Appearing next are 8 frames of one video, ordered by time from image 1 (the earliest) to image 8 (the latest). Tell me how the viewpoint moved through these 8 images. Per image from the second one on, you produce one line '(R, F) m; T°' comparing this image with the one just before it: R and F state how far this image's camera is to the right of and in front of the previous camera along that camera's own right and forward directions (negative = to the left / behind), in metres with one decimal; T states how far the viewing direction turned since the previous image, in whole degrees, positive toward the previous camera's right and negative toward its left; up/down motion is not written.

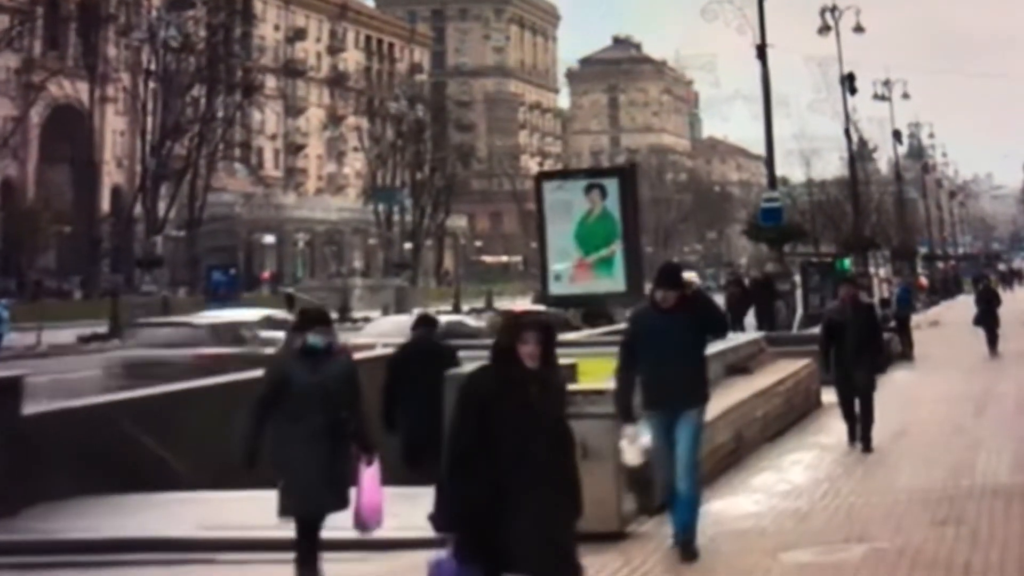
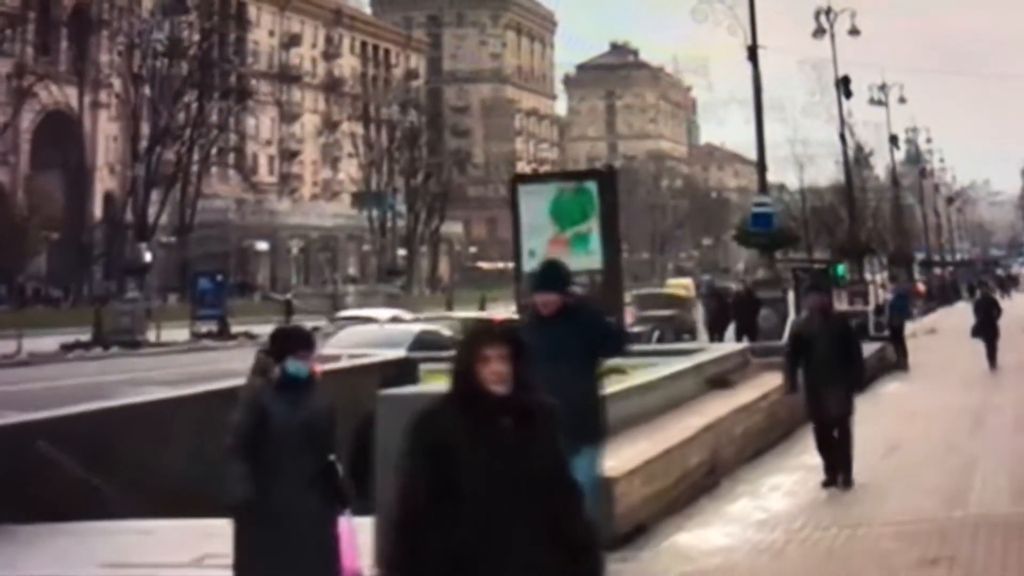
(+0.3, +0.7) m; 0°
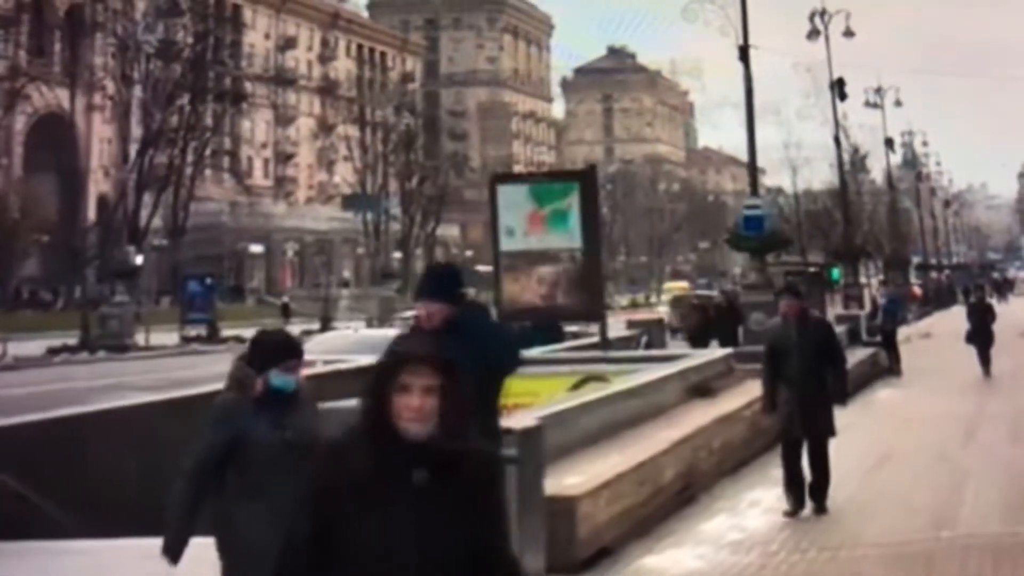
(+0.2, +0.4) m; 0°
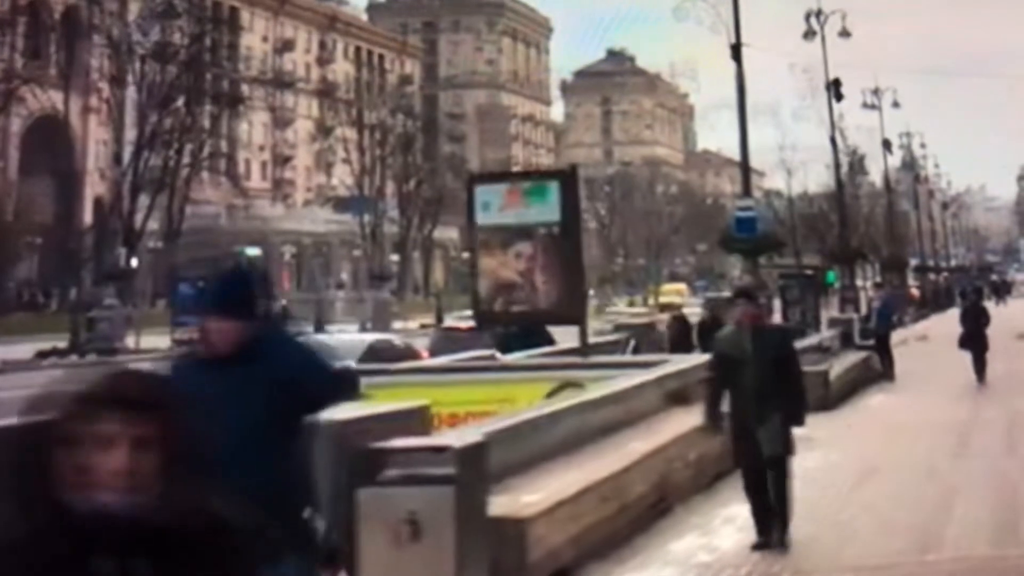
(+0.2, +0.3) m; 0°
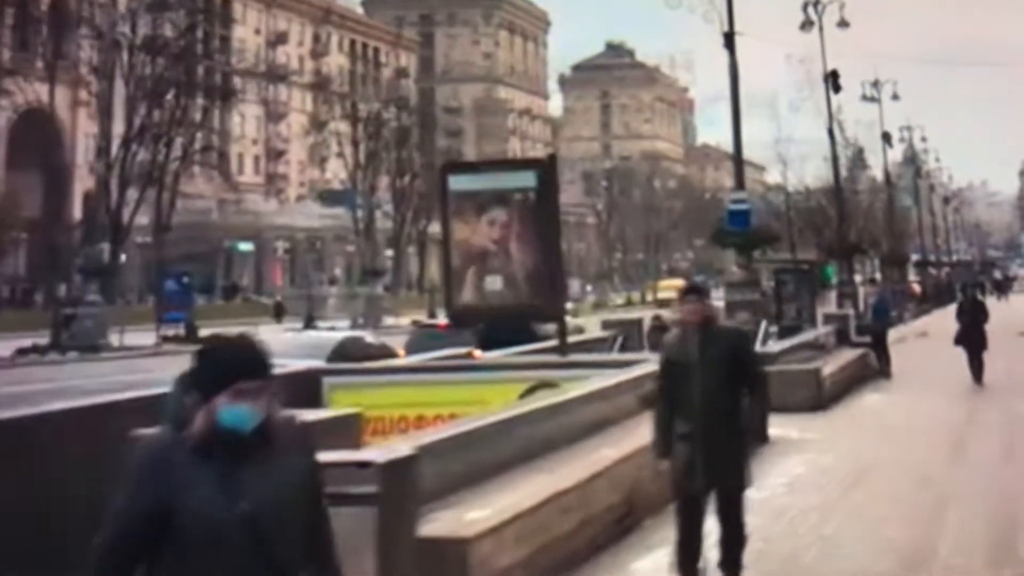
(+0.3, +0.9) m; 0°
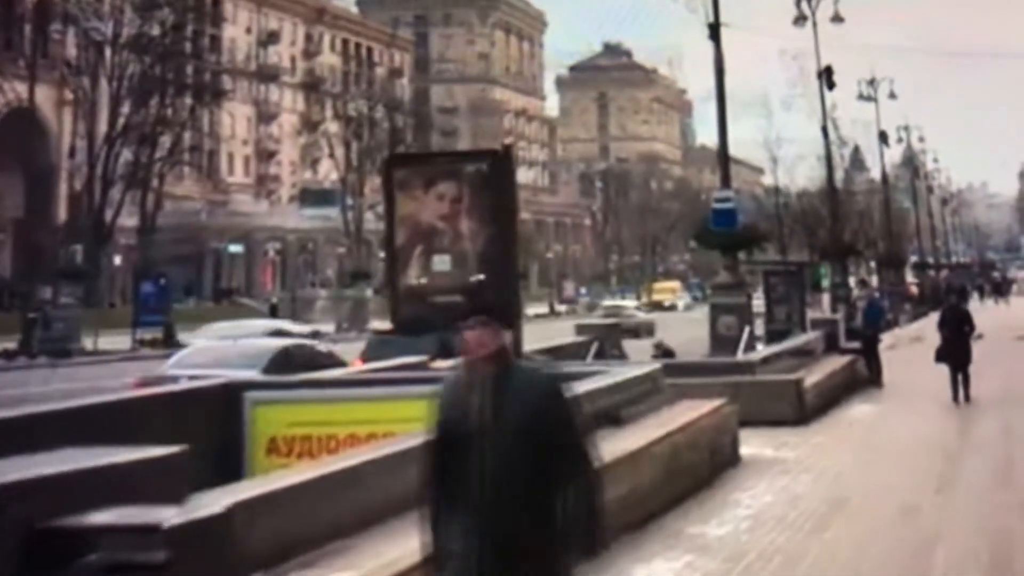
(+0.4, +1.1) m; 0°
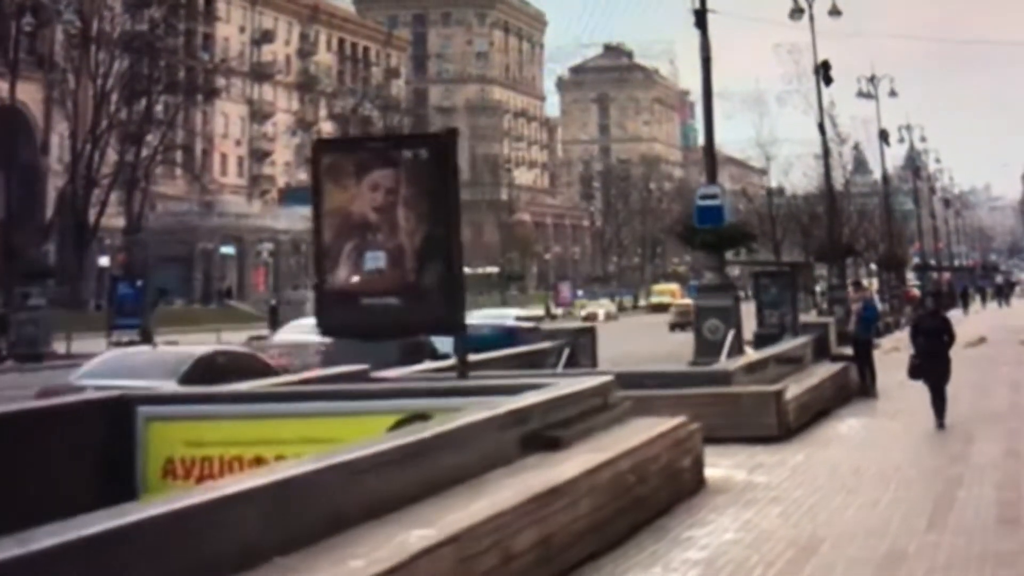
(+0.5, +1.3) m; 0°
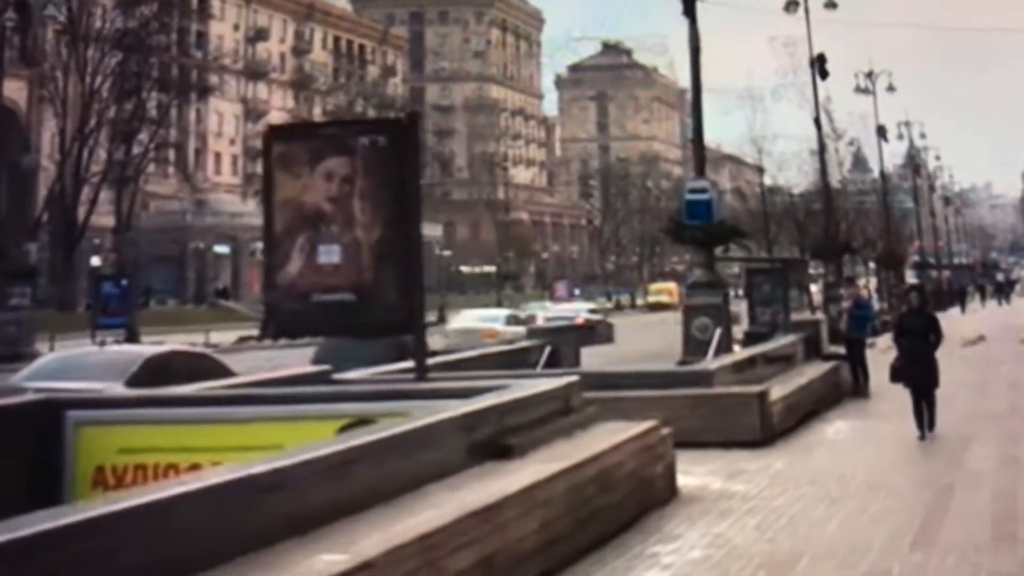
(+0.3, +0.7) m; 0°
